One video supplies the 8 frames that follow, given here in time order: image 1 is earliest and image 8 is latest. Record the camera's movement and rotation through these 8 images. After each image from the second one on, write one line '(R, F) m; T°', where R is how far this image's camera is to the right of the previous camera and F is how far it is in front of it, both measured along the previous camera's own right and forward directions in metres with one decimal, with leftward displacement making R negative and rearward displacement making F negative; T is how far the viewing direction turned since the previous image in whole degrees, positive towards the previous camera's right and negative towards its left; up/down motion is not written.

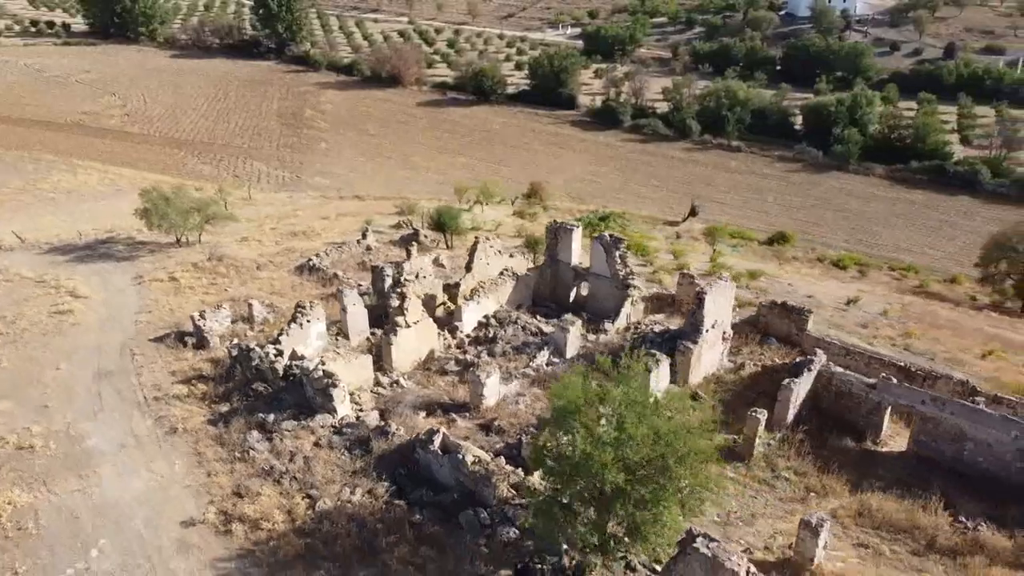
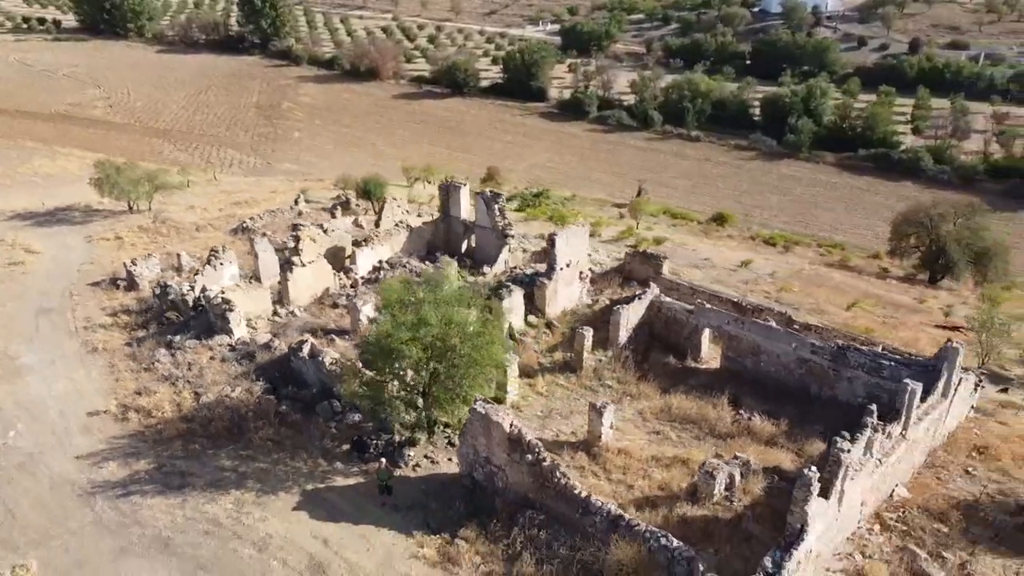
(+3.4, -3.5) m; 0°
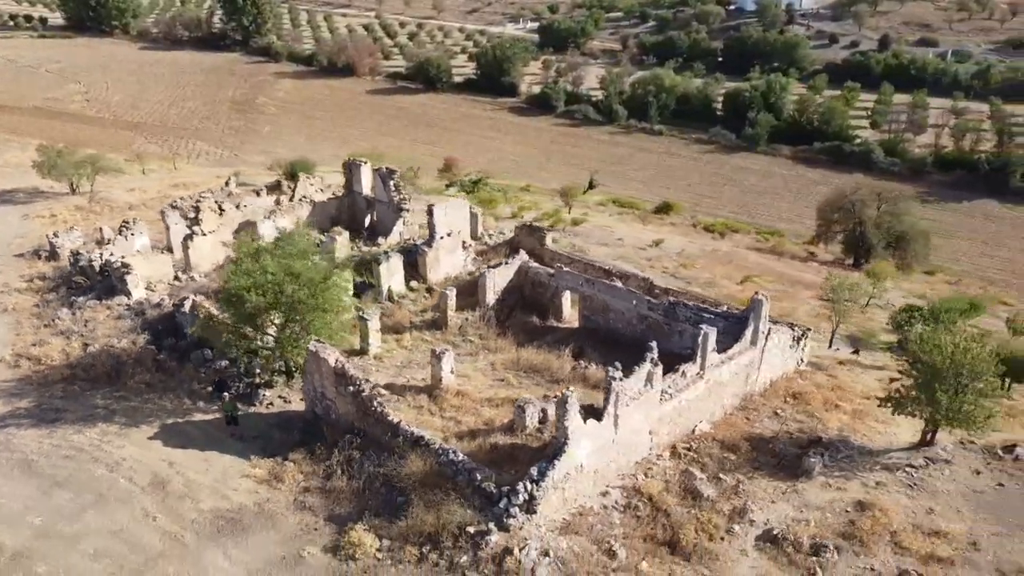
(+3.5, -2.1) m; 0°
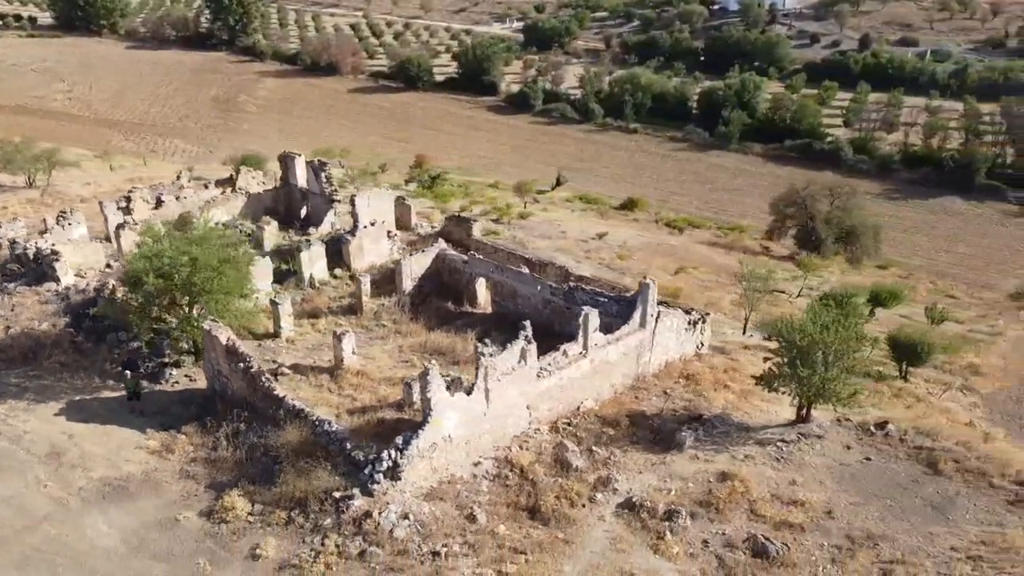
(+2.5, -0.9) m; 0°
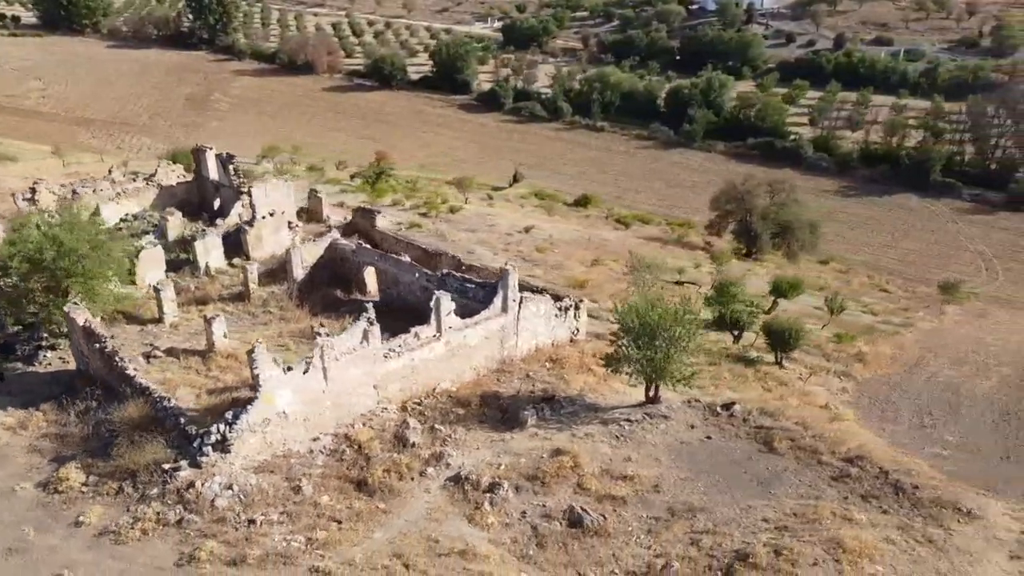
(+3.4, -0.8) m; 0°
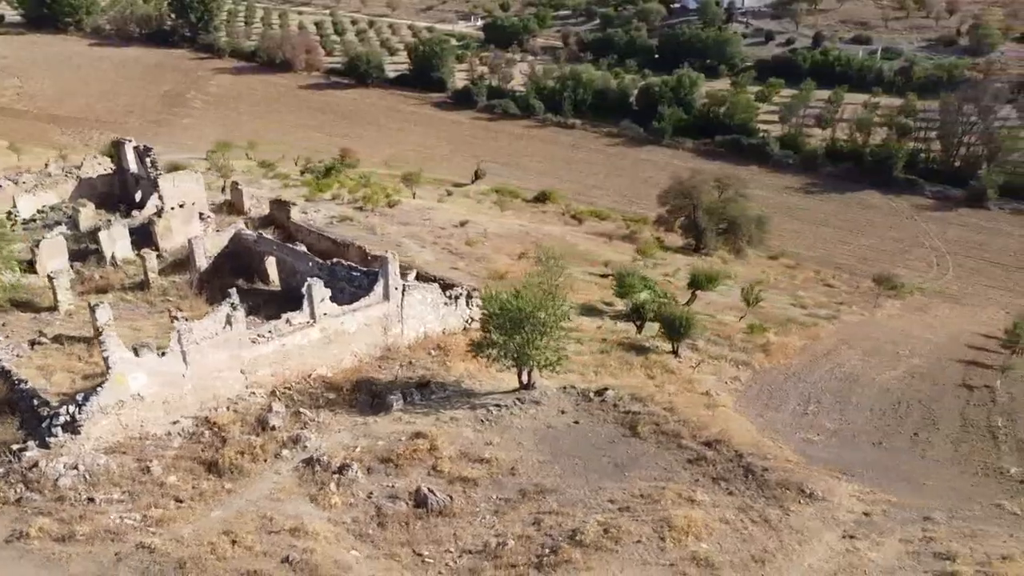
(+3.1, -0.3) m; 0°
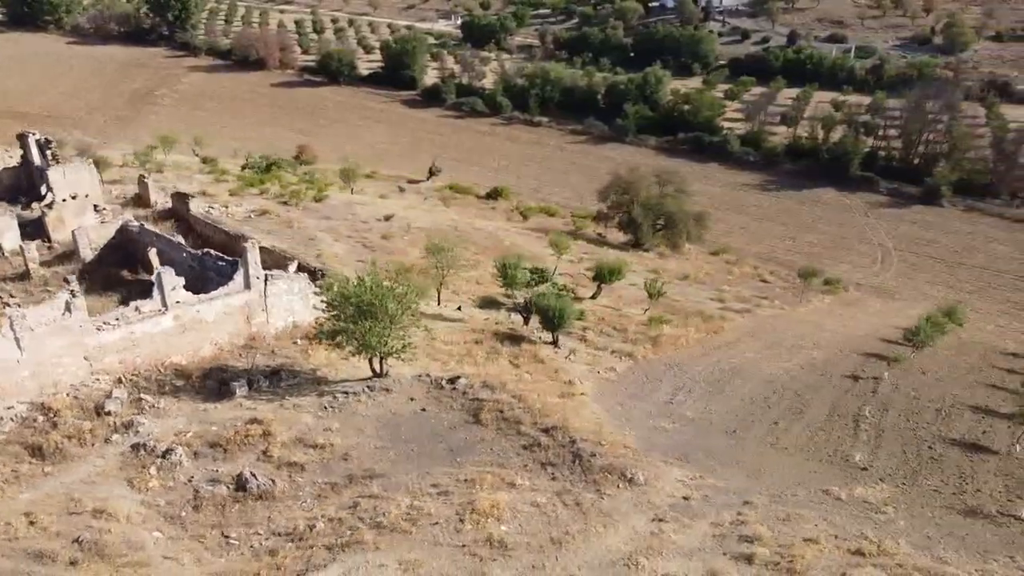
(+3.7, -0.2) m; 0°
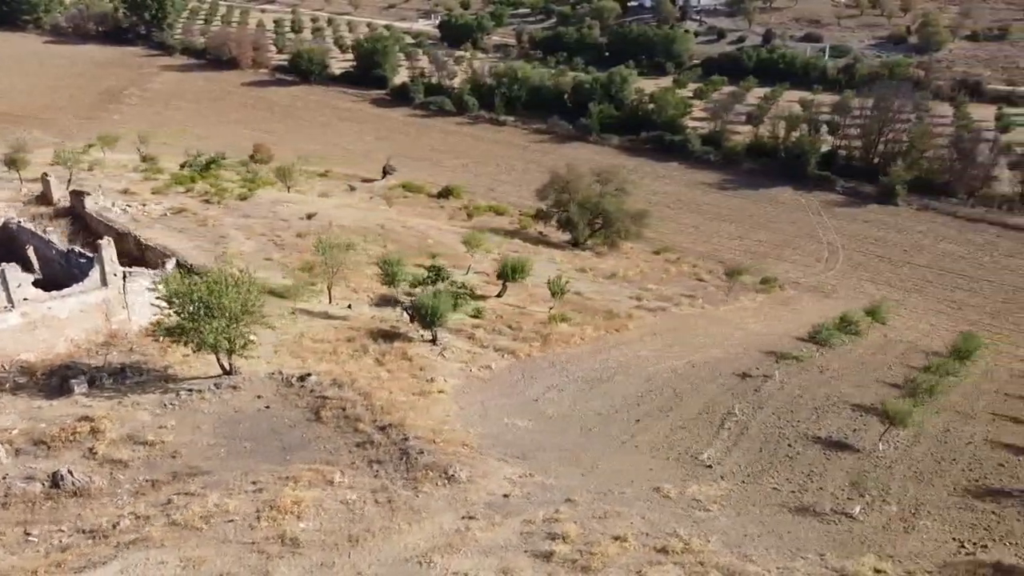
(+3.7, +0.1) m; 0°
